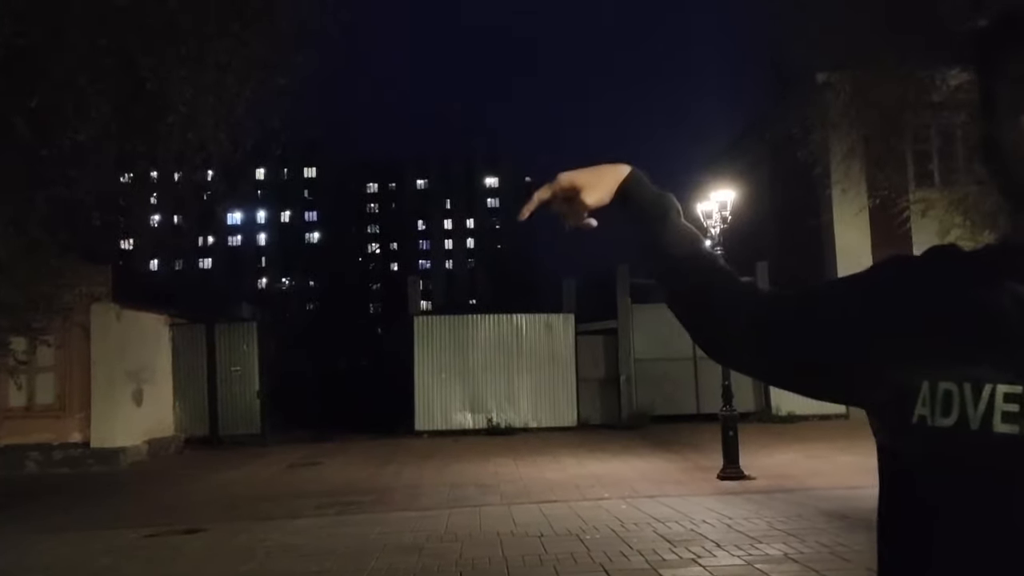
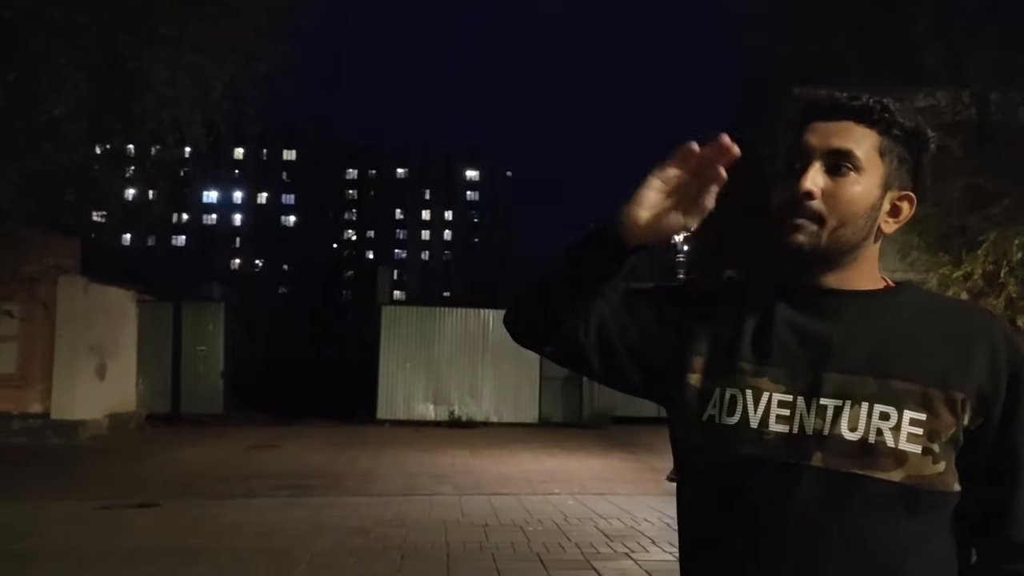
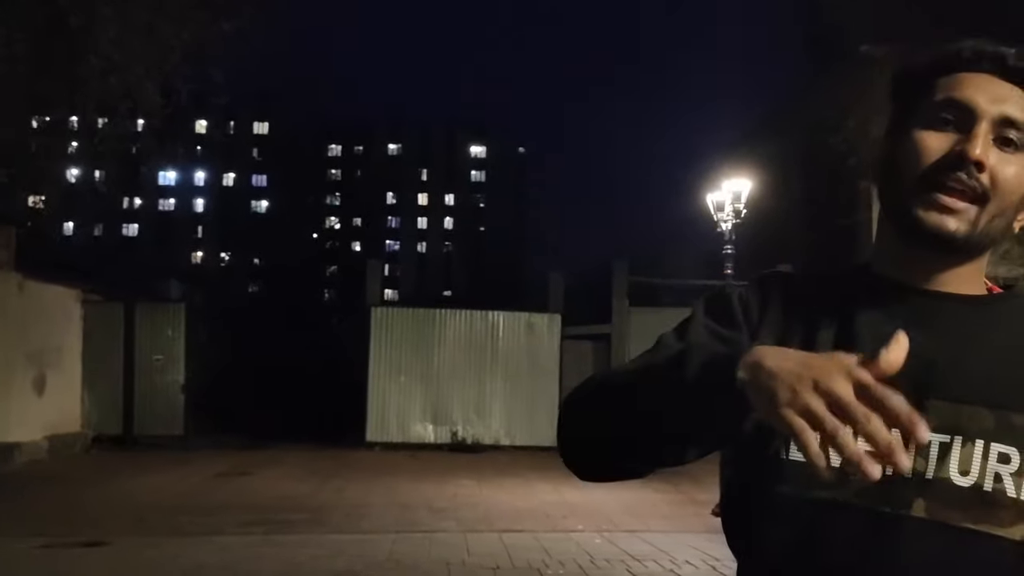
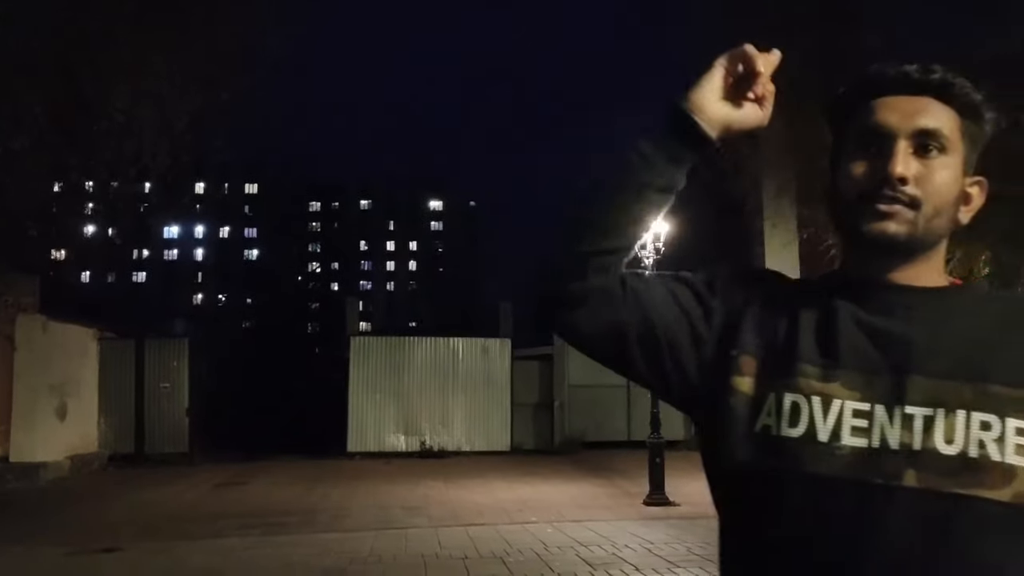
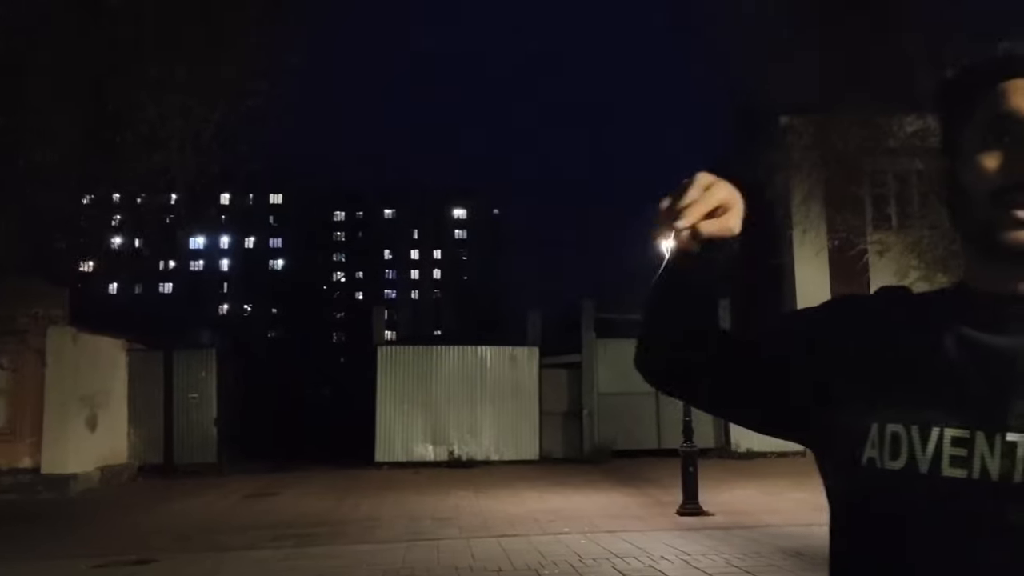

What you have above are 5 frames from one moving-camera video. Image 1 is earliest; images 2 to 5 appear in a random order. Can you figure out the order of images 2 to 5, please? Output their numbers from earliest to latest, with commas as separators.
5, 4, 2, 3
